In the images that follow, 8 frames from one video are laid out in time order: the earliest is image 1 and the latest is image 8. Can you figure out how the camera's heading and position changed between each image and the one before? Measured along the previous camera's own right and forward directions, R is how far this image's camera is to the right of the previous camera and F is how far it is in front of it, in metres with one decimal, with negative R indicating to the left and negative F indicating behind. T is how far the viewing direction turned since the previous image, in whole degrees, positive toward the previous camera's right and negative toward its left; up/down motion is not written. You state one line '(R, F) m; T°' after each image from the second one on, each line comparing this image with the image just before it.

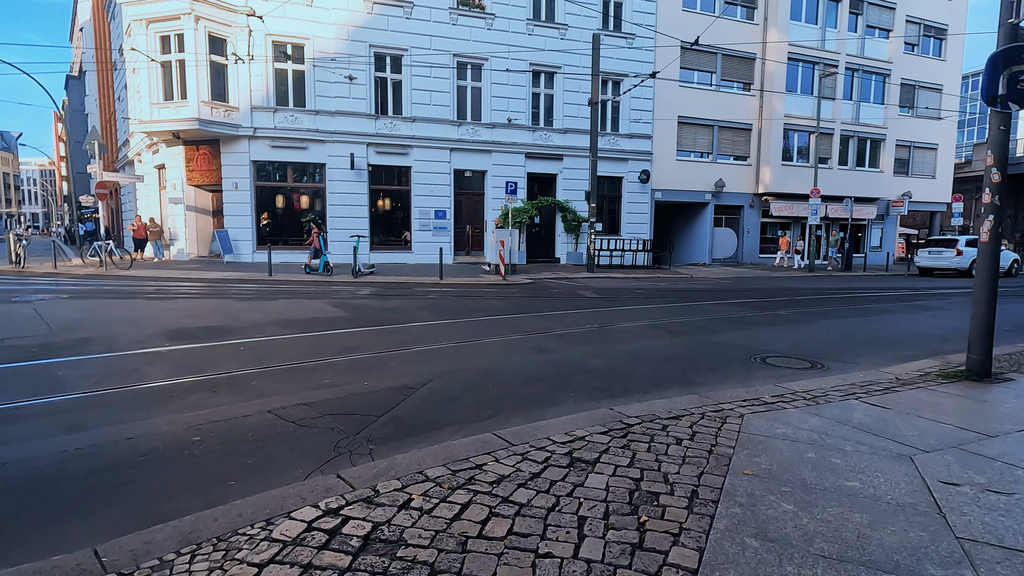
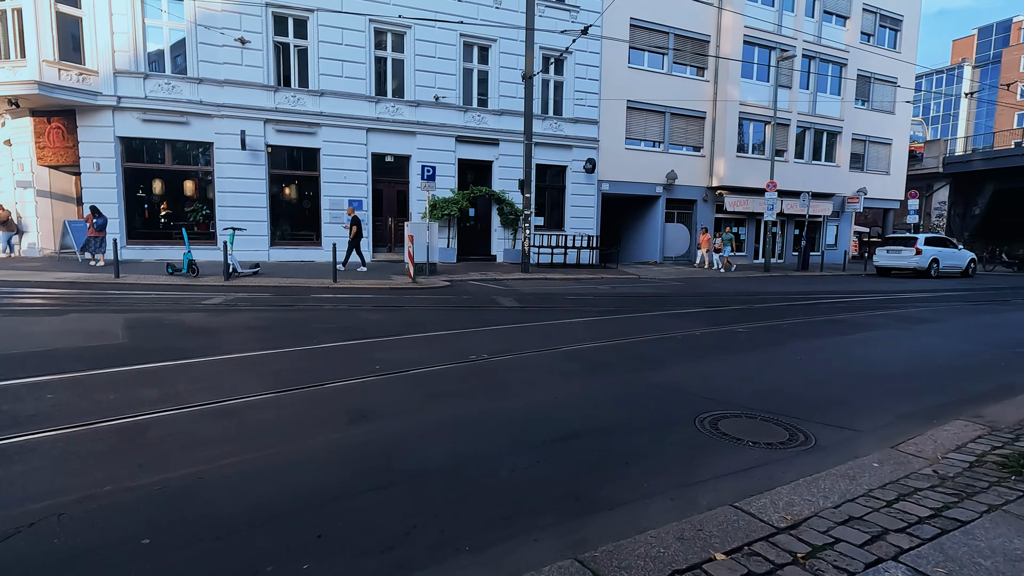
(+1.4, +2.9) m; +4°
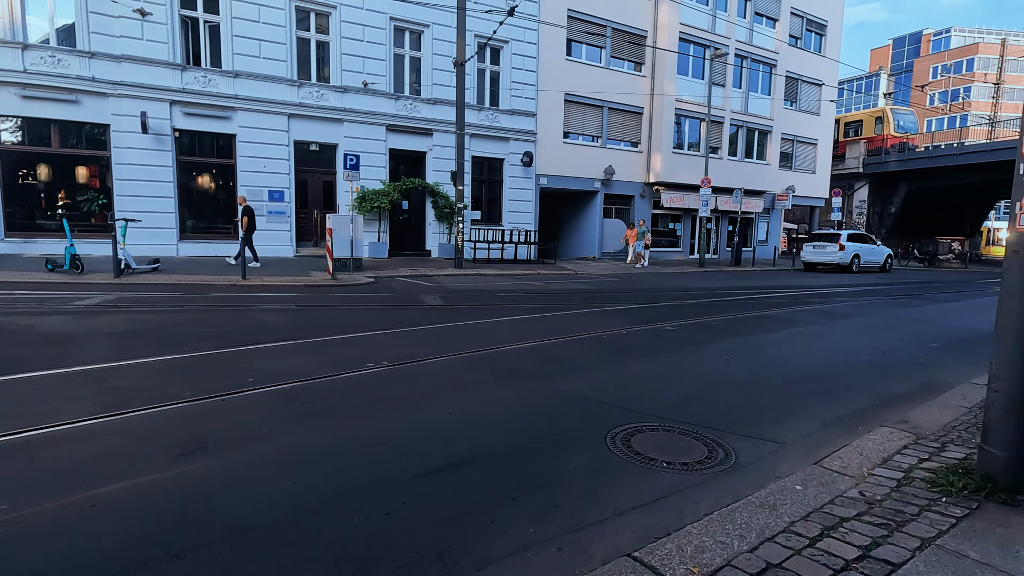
(+0.5, +0.7) m; +6°
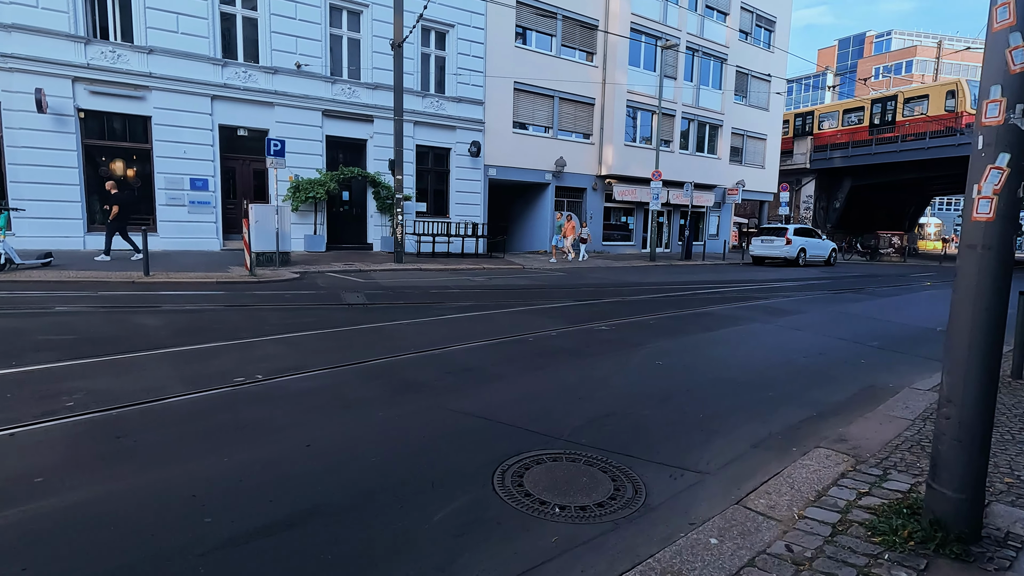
(+0.6, +0.8) m; +4°
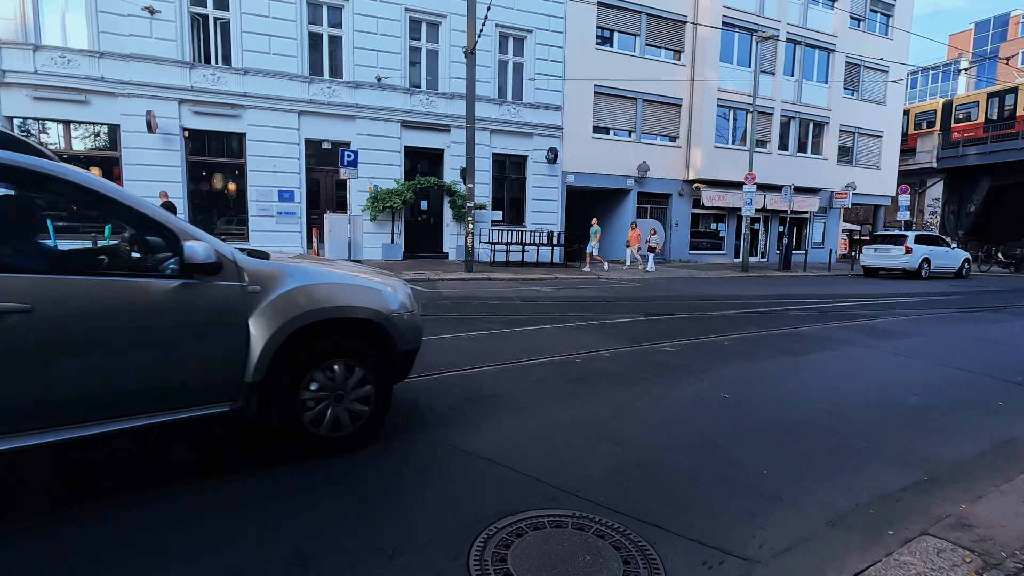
(+0.5, +0.7) m; -9°
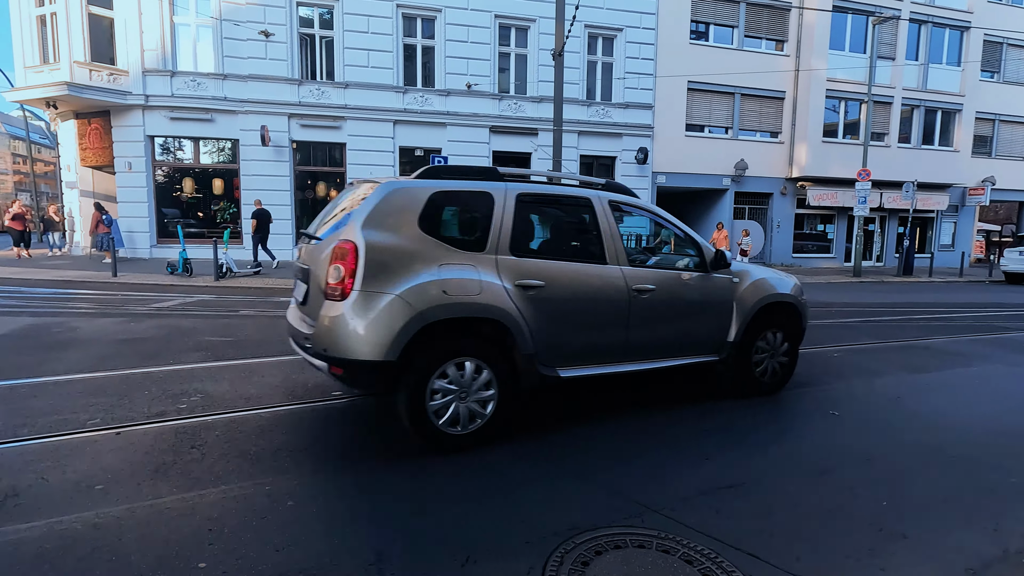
(0.0, +0.1) m; -9°
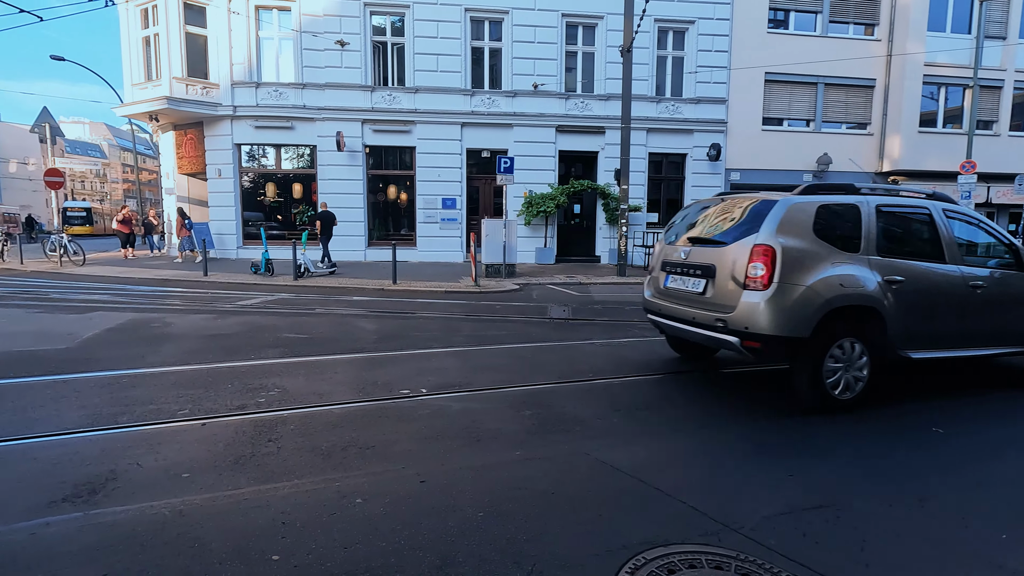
(0.0, +0.1) m; -7°
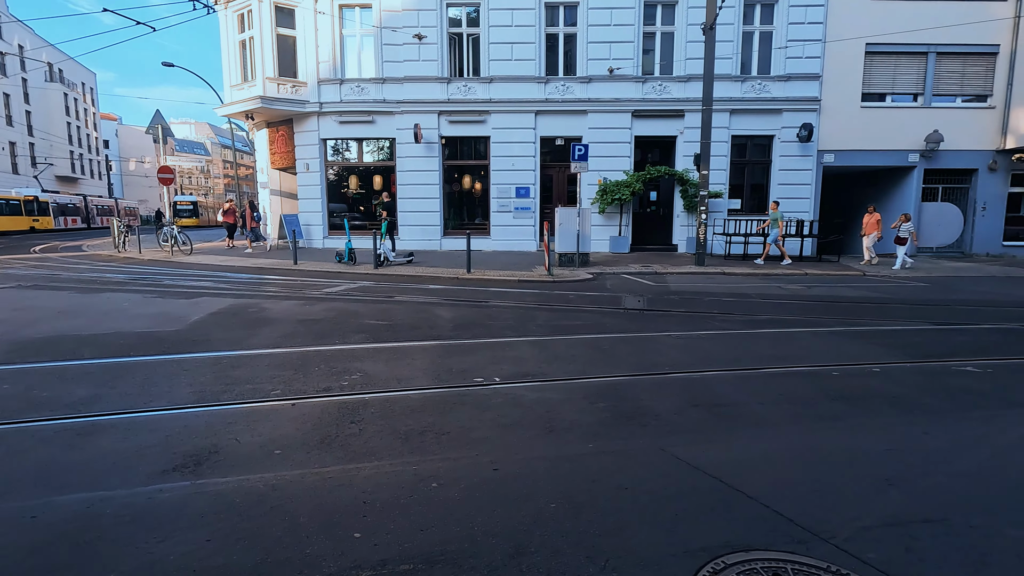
(0.0, 0.0) m; -8°
